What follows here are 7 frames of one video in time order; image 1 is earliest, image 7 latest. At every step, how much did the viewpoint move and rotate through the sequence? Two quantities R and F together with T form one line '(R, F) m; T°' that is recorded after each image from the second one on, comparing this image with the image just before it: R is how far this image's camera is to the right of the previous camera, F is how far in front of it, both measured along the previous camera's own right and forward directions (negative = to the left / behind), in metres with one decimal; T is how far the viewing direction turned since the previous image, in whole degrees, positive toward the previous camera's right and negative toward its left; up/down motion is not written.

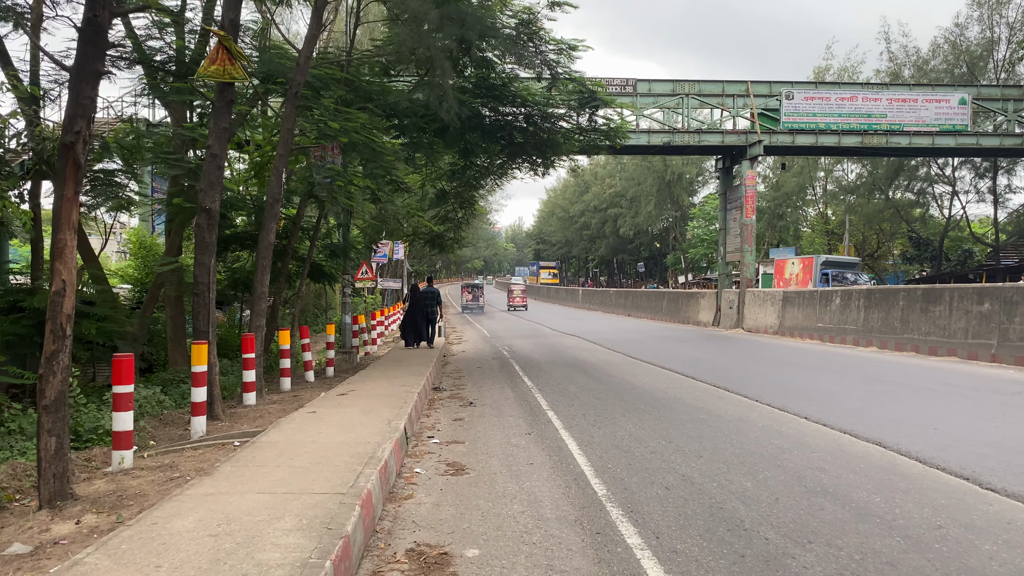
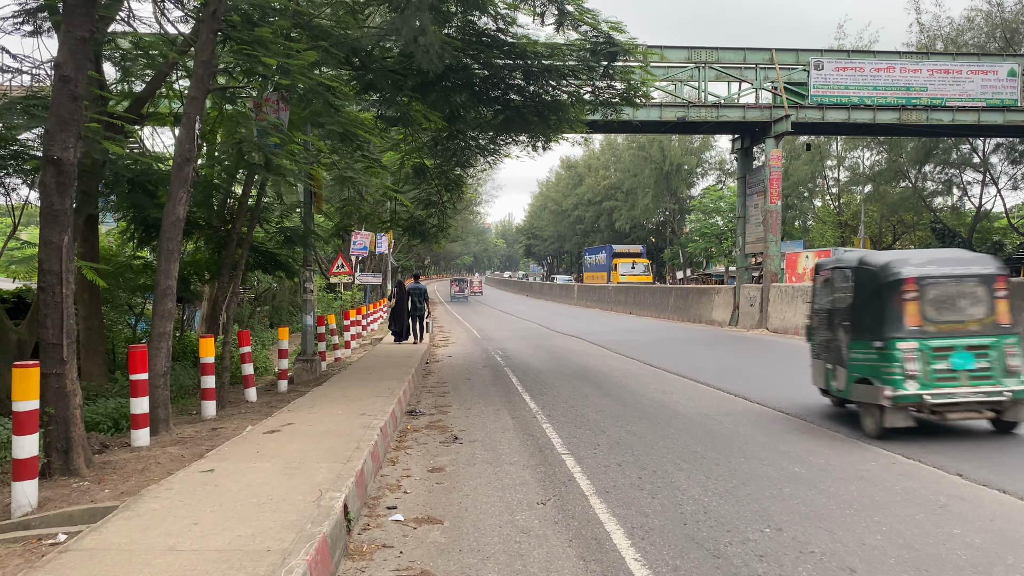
(-0.1, +2.5) m; +1°
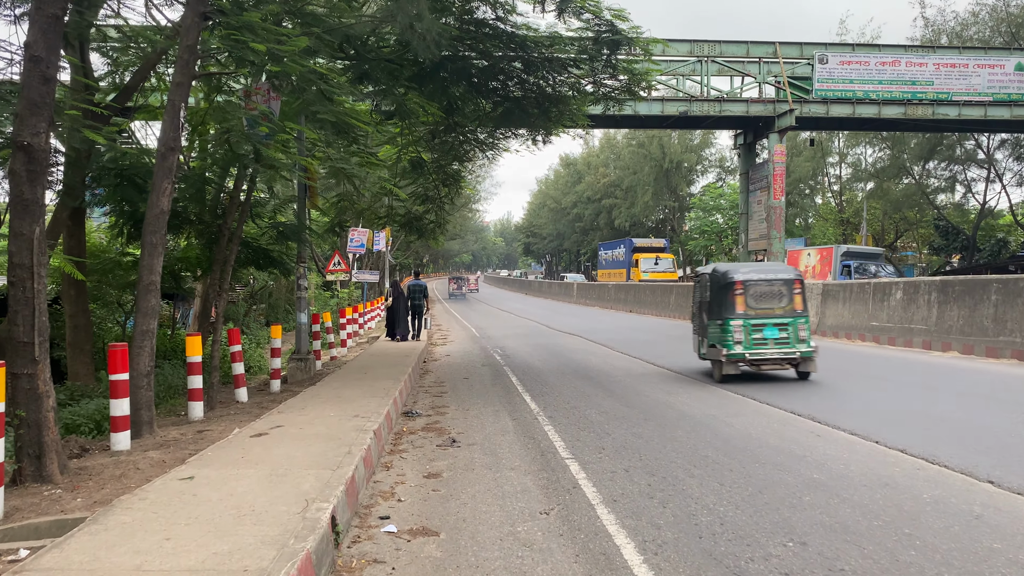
(0.0, +0.3) m; 0°
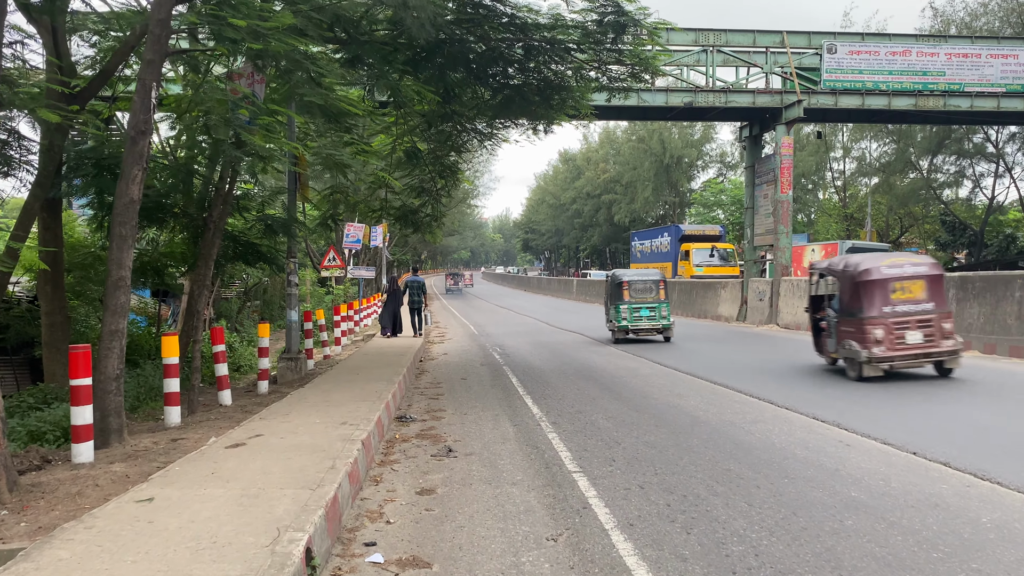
(0.0, +0.5) m; 0°
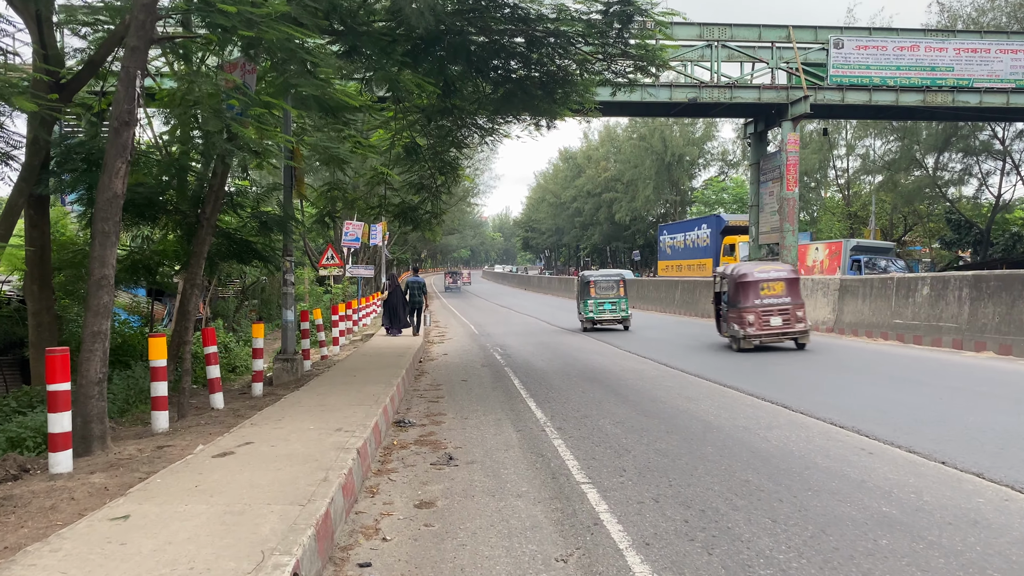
(0.0, +0.3) m; 0°
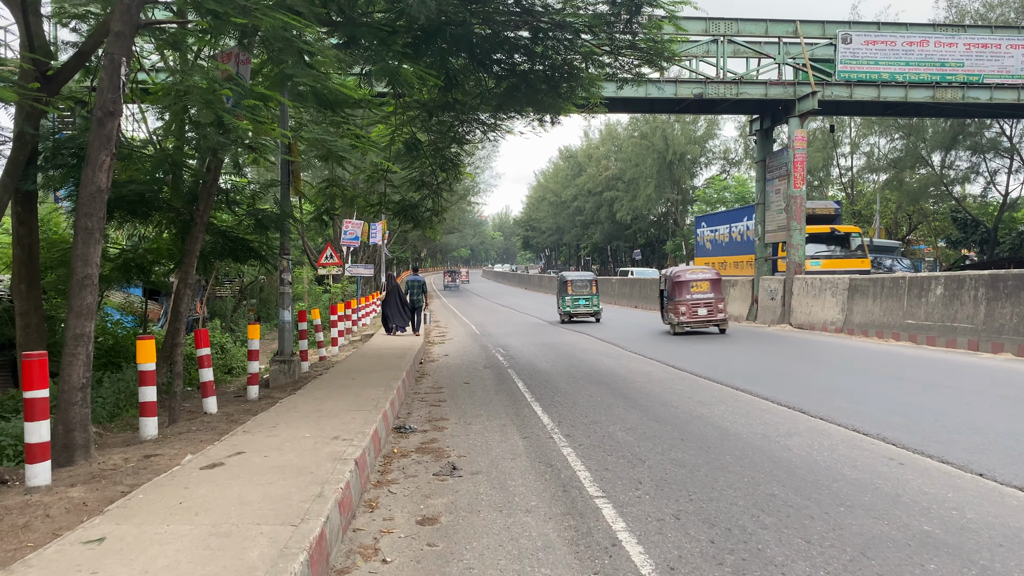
(0.0, +0.3) m; 0°
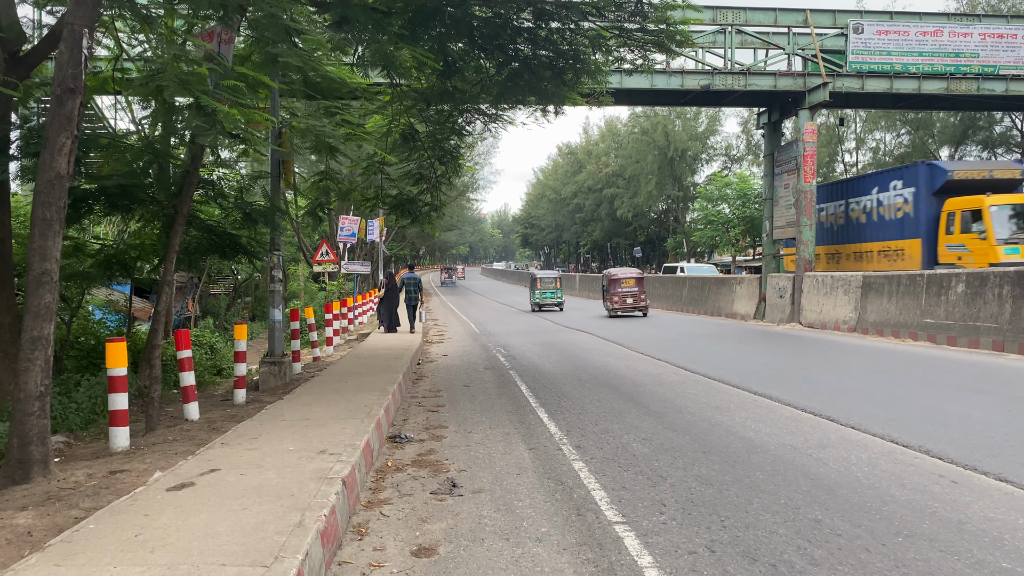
(0.0, +0.5) m; 0°
